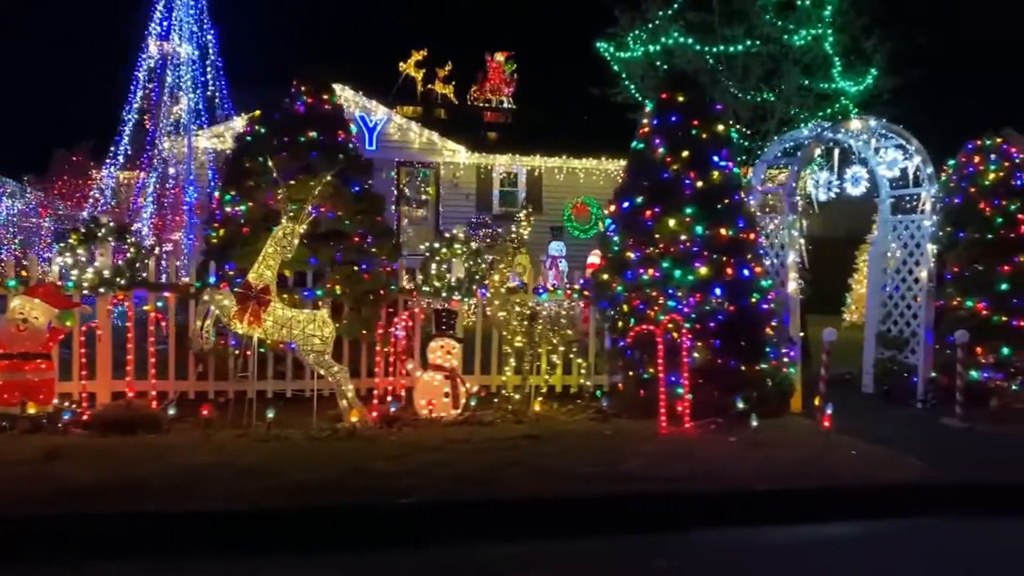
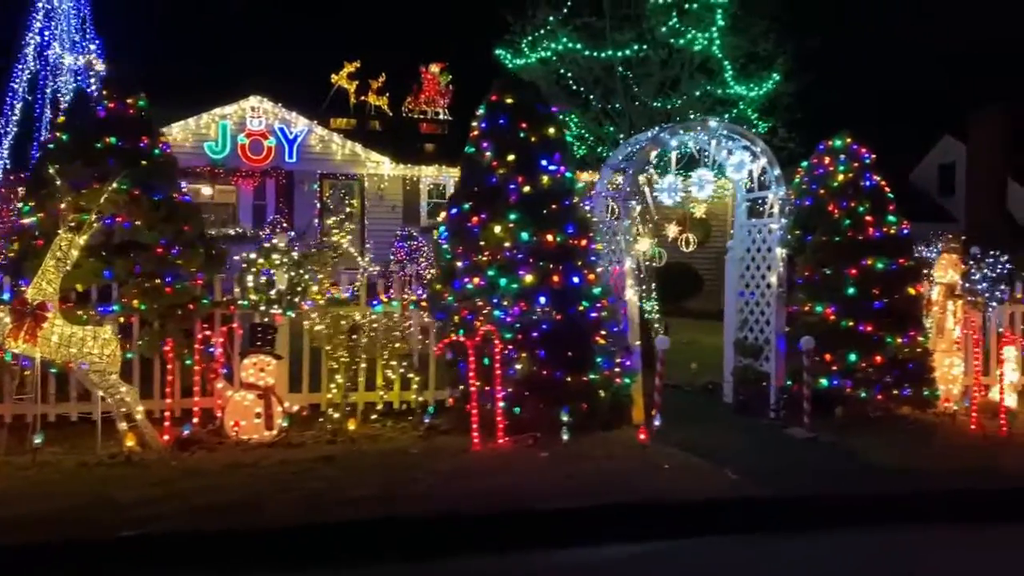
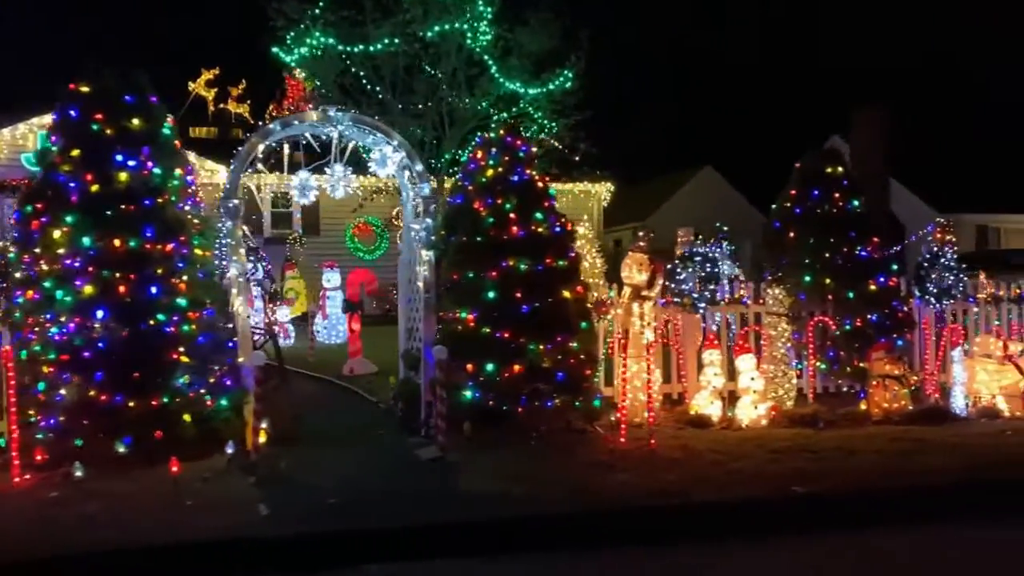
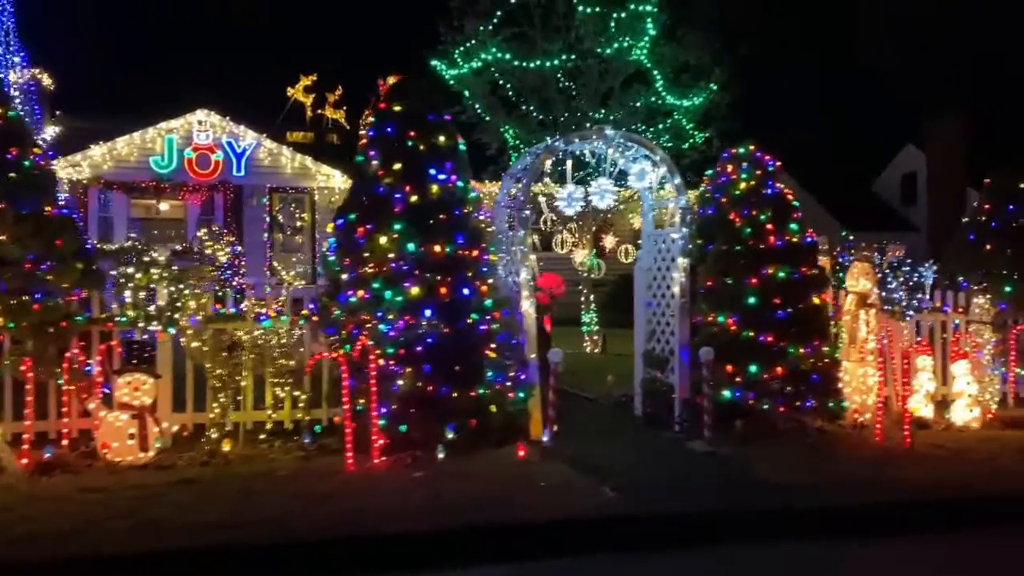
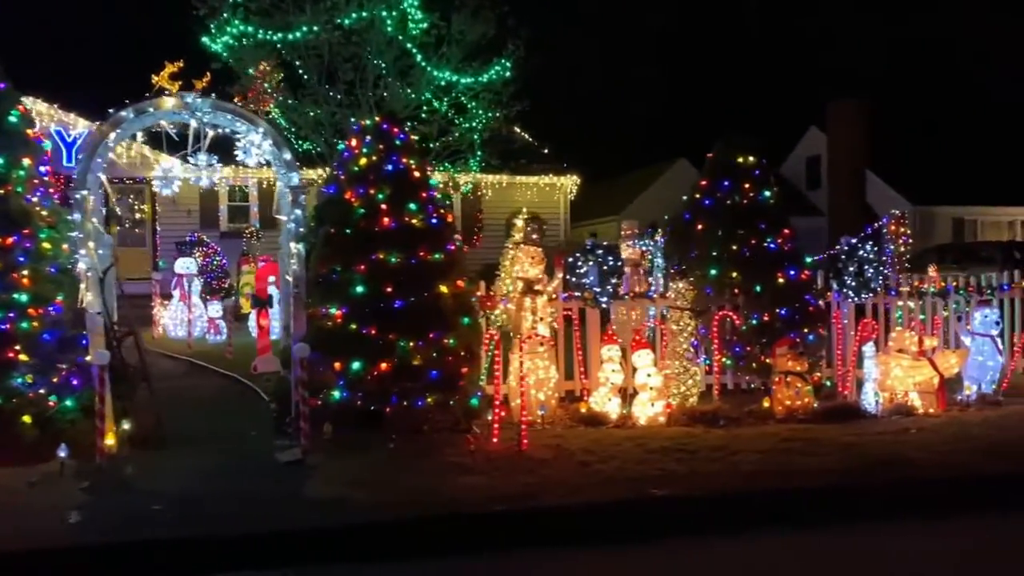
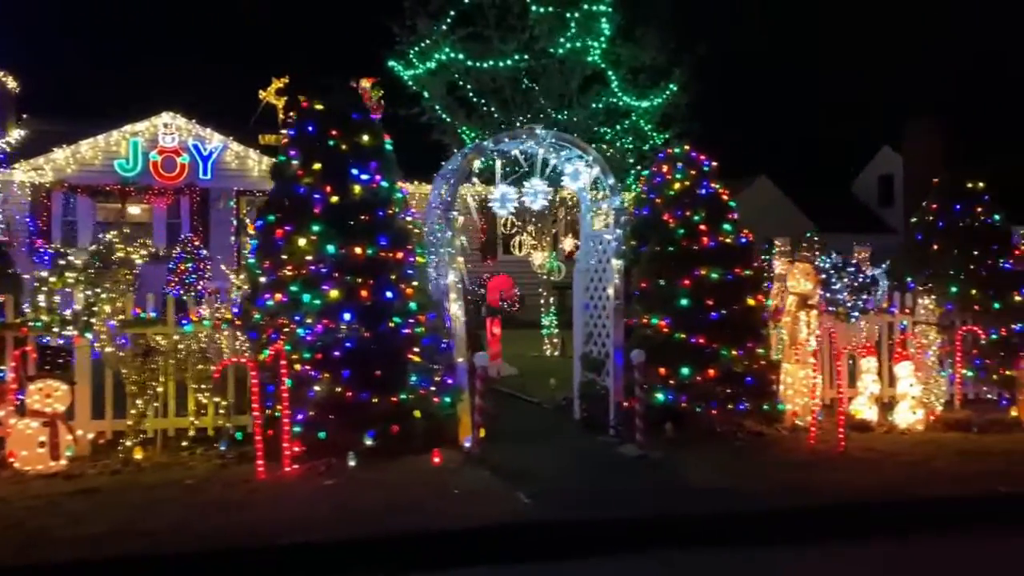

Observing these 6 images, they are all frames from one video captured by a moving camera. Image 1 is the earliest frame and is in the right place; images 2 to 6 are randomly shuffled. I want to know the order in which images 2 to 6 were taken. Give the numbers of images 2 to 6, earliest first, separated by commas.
2, 4, 6, 3, 5
